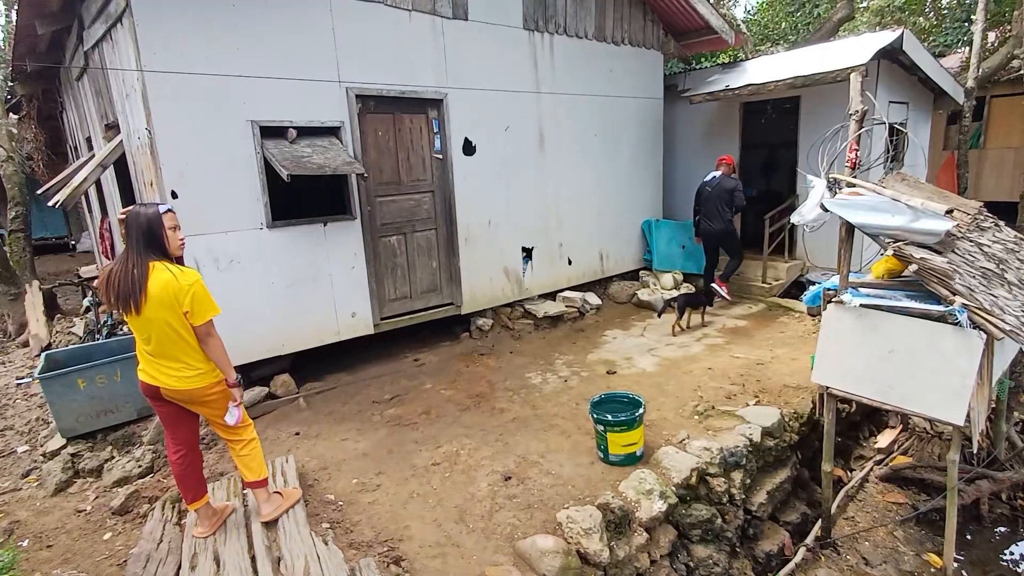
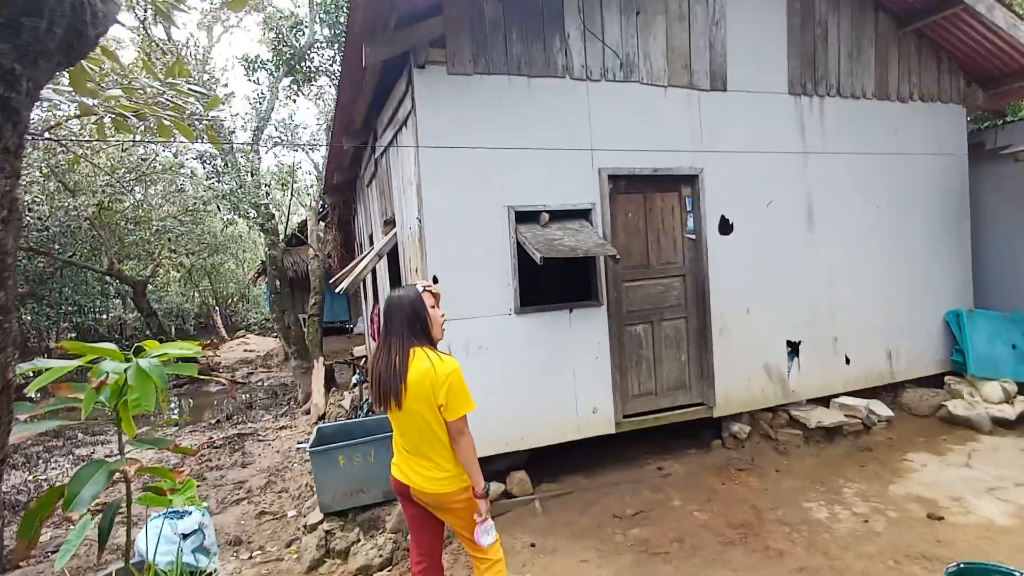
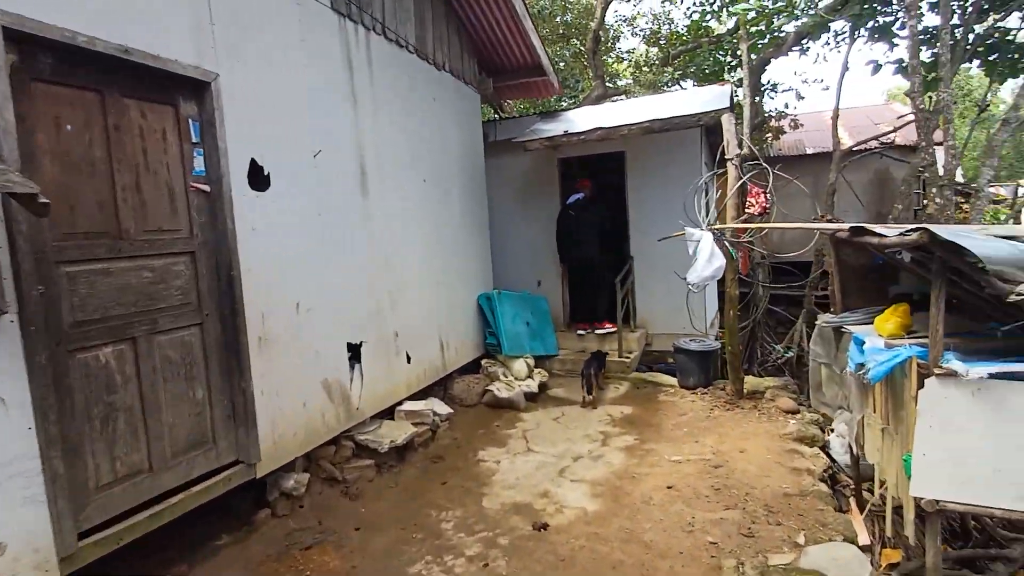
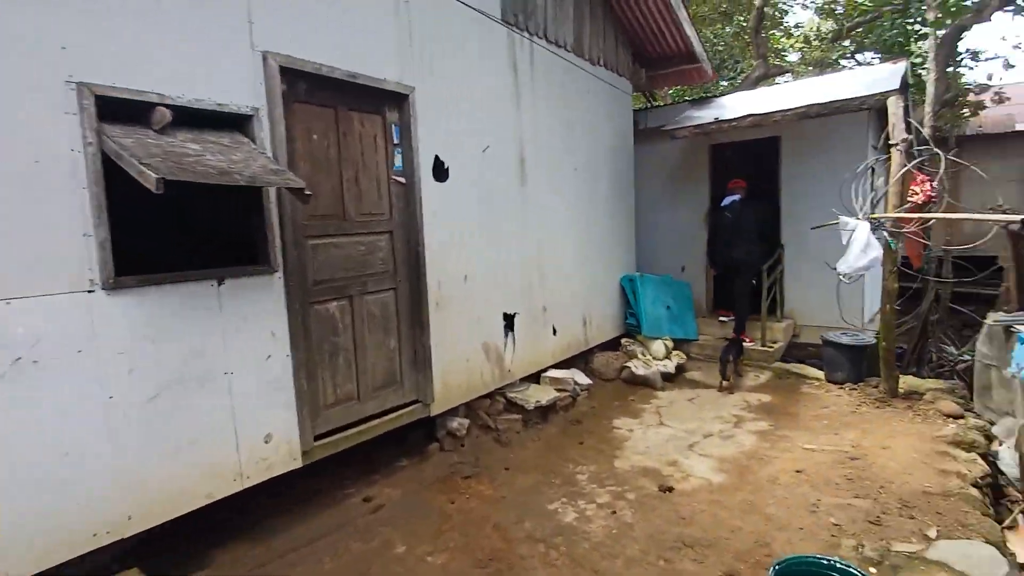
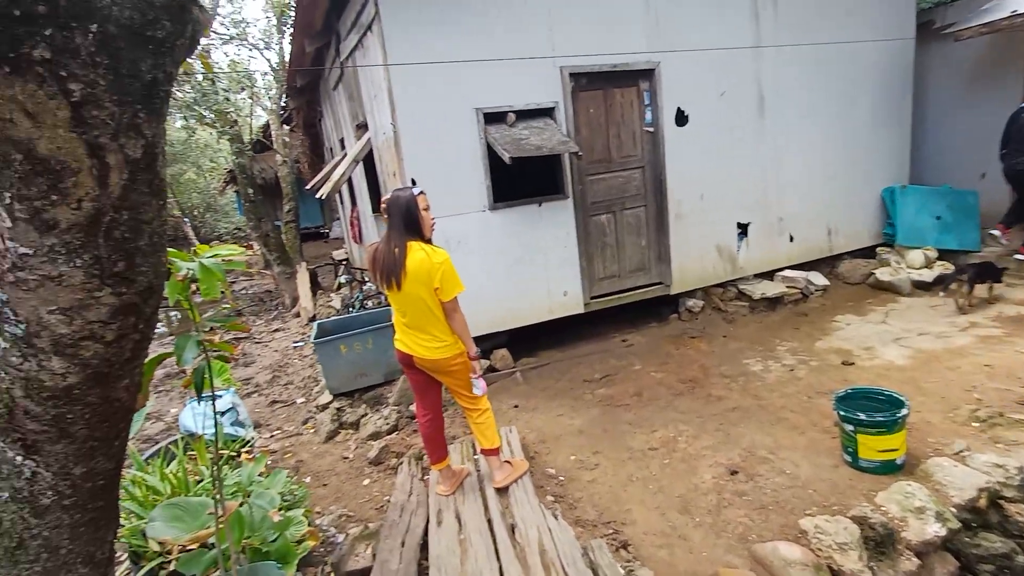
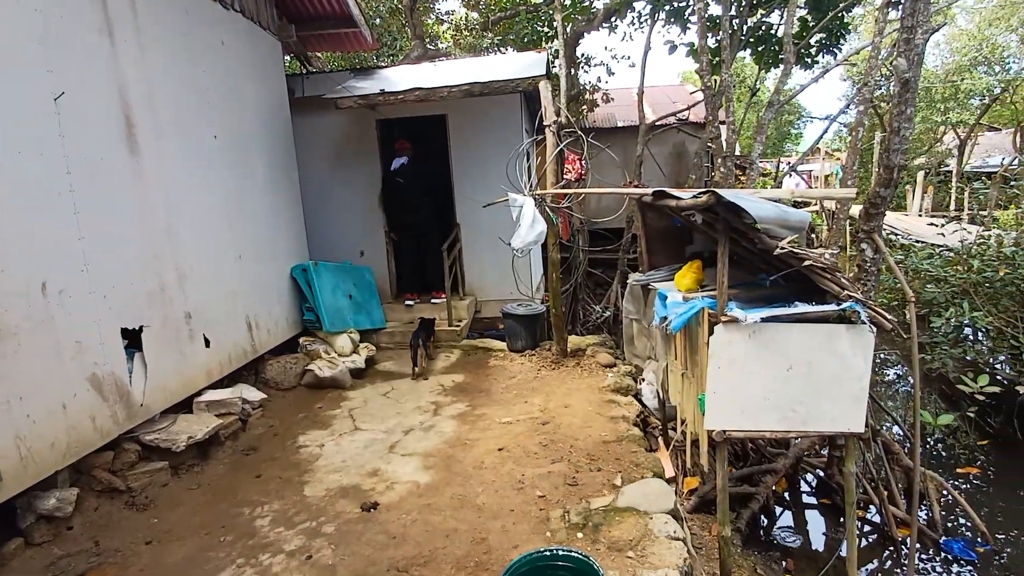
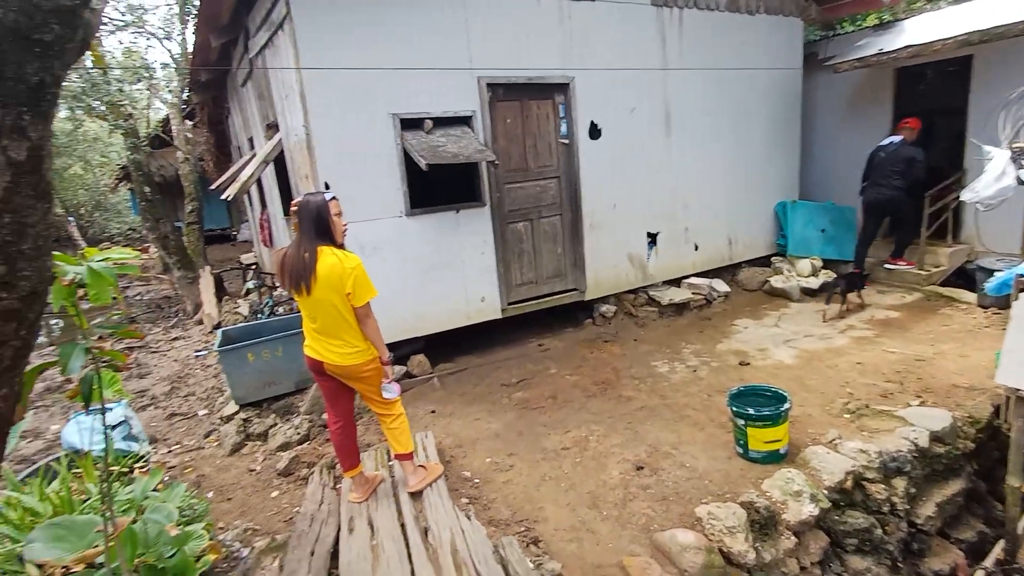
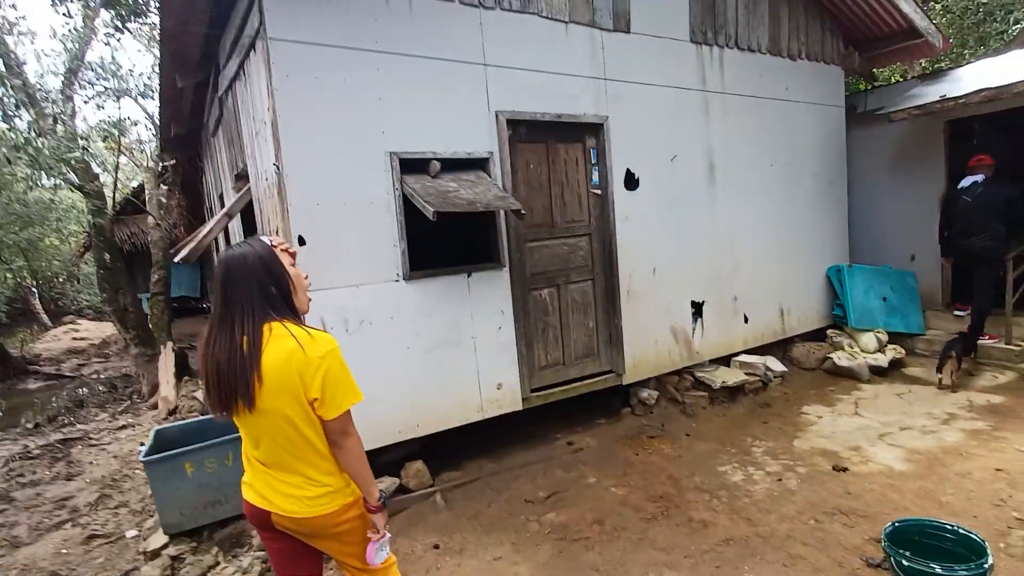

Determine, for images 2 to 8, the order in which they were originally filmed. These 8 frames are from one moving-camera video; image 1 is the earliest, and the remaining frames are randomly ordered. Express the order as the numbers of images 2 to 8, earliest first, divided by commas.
7, 5, 2, 8, 4, 3, 6
